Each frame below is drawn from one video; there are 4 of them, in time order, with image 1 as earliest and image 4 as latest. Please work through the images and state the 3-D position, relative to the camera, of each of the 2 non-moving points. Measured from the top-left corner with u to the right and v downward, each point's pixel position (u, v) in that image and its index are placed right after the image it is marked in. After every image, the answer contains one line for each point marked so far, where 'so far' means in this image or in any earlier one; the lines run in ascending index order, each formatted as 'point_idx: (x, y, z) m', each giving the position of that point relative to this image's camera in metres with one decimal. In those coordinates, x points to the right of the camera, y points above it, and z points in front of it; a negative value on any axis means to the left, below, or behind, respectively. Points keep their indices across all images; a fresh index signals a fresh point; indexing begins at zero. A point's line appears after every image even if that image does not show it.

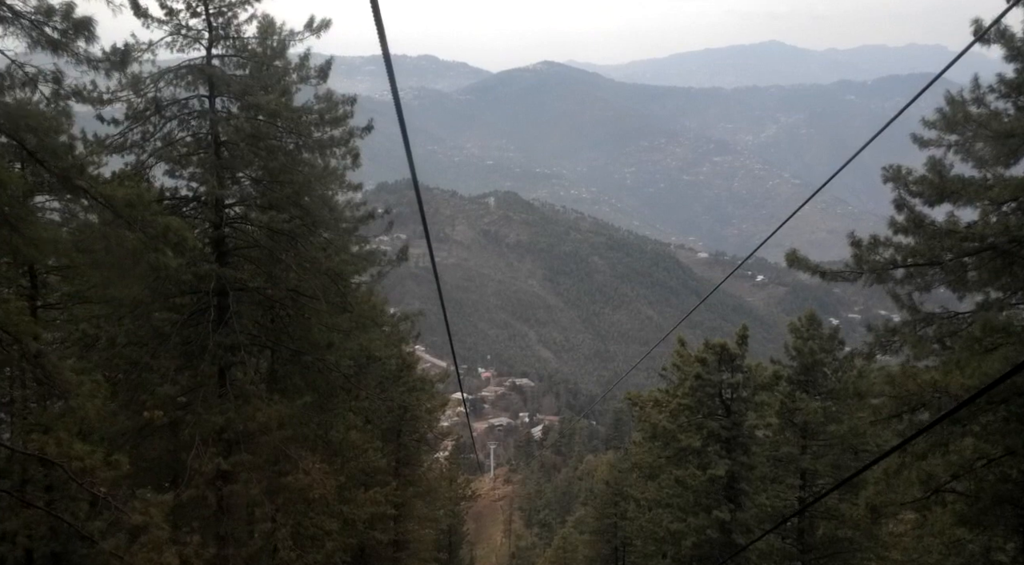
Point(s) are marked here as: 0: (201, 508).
0: (-3.8, -2.7, +14.3) m
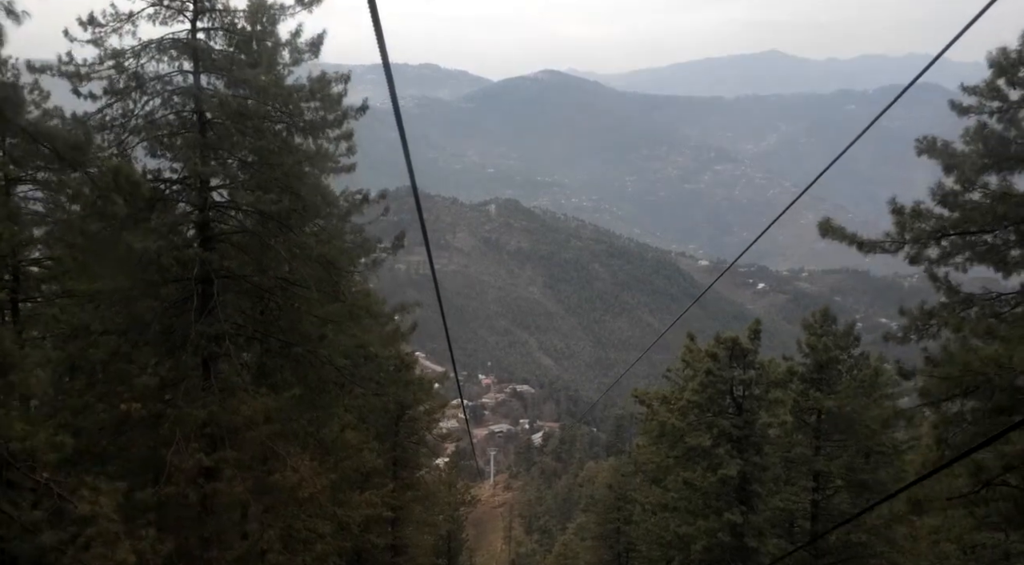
0: (-3.8, -2.6, +13.5) m
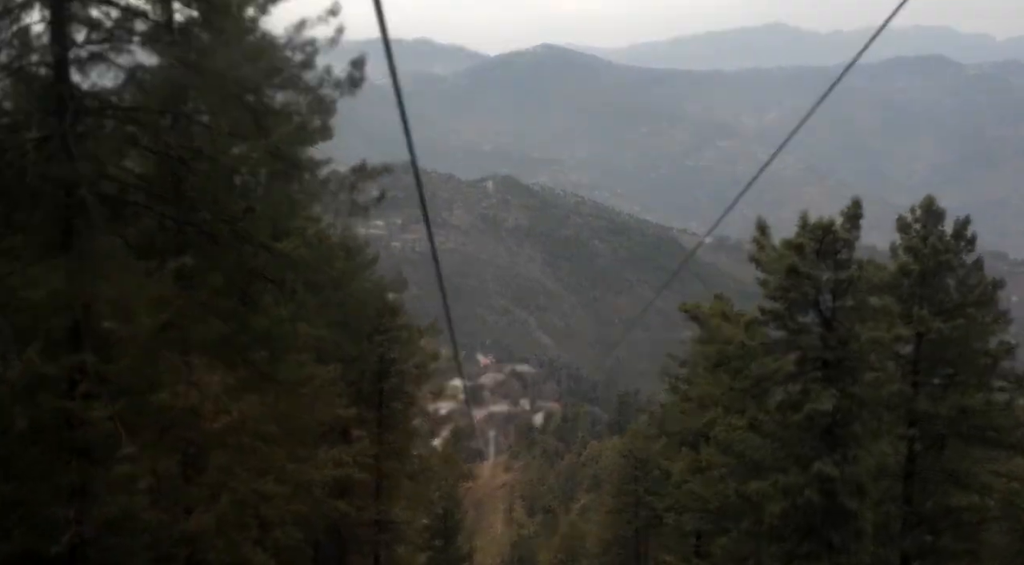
0: (-3.7, -1.2, +8.7) m
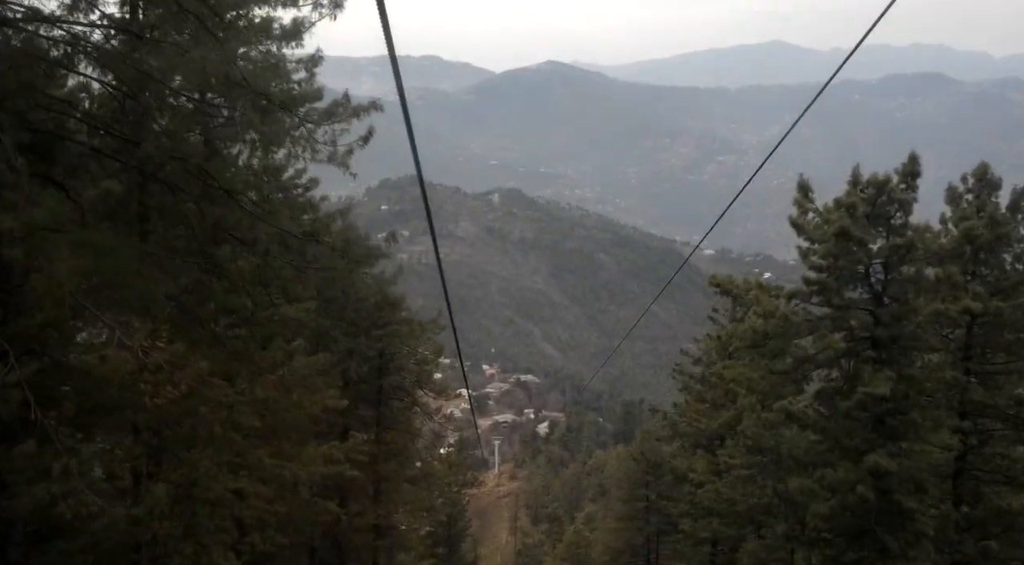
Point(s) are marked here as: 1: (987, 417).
0: (-3.6, -0.8, +7.1) m
1: (+5.8, -1.7, +14.4) m
